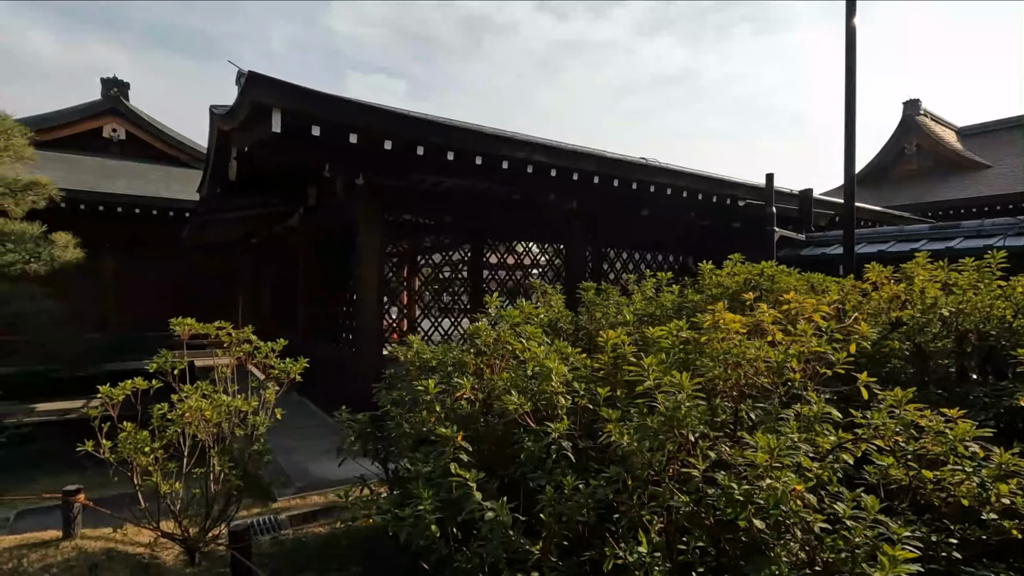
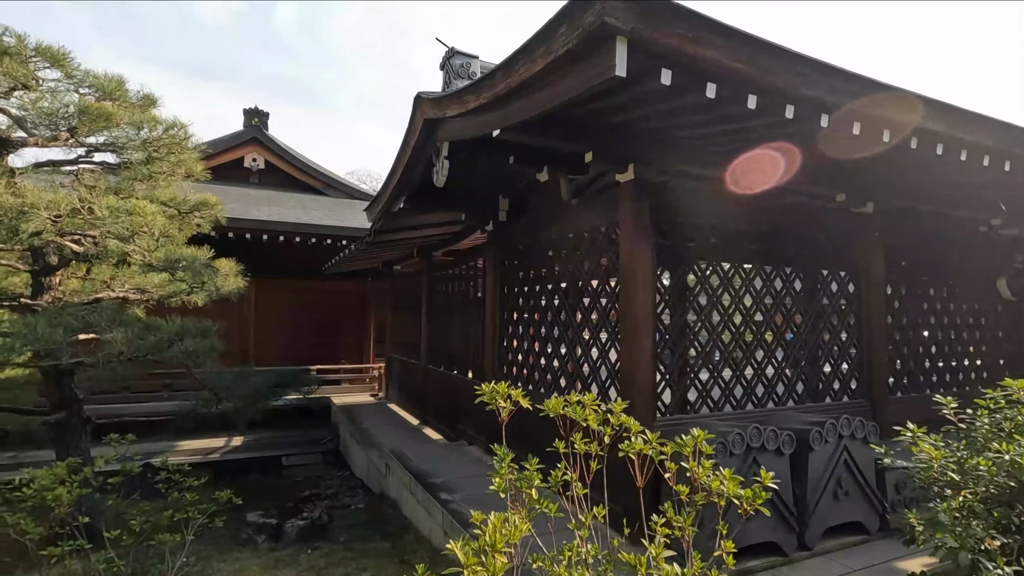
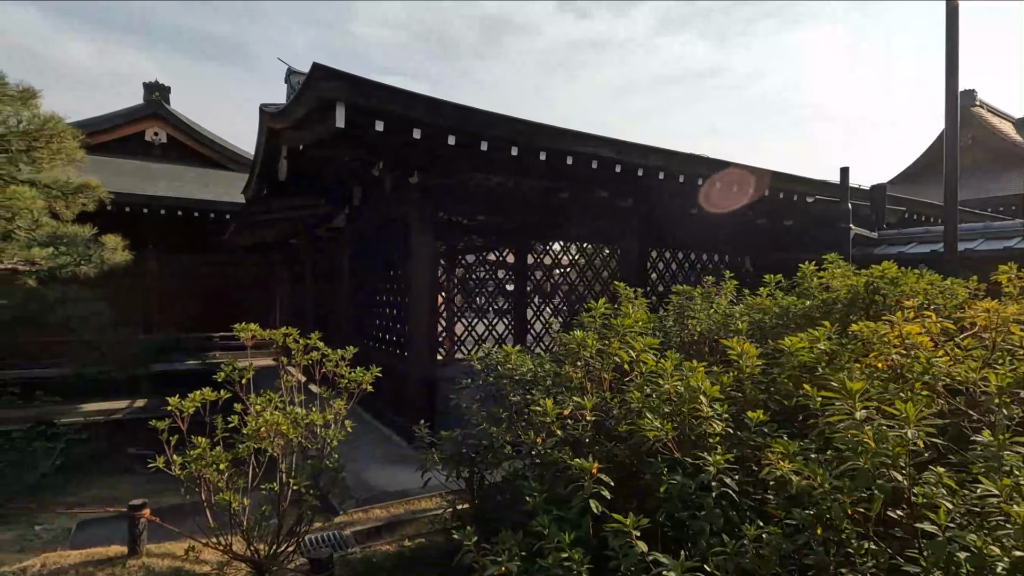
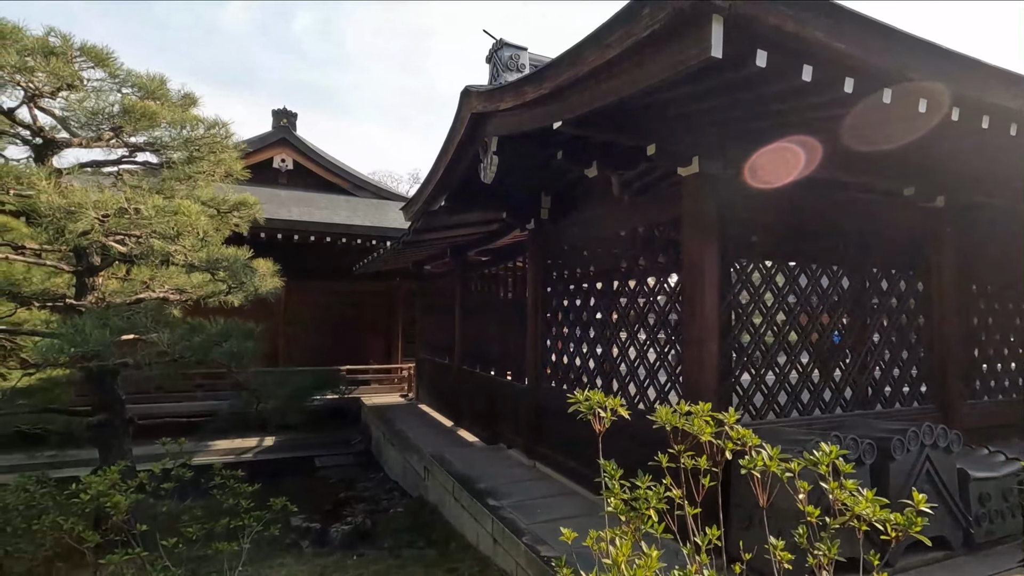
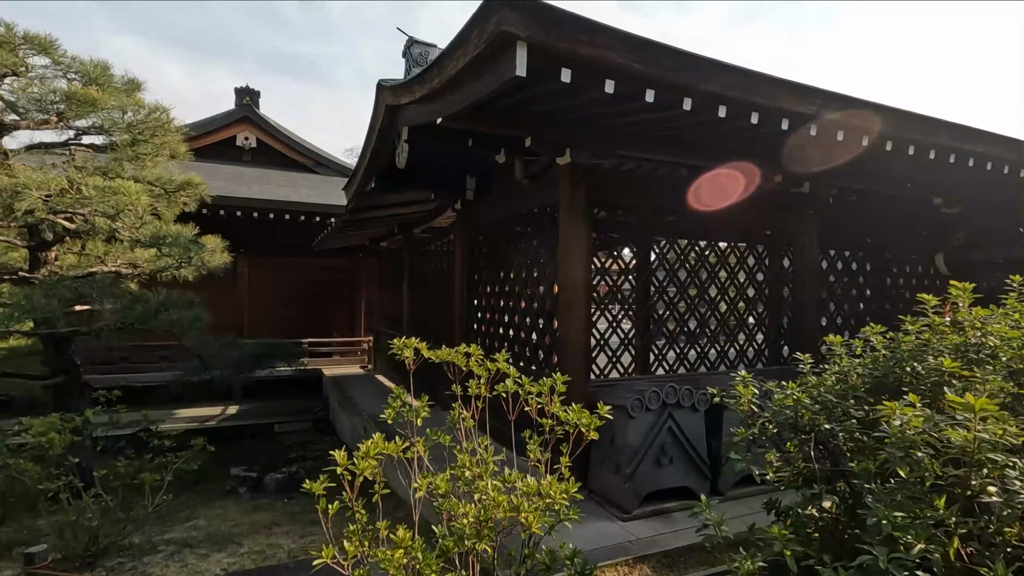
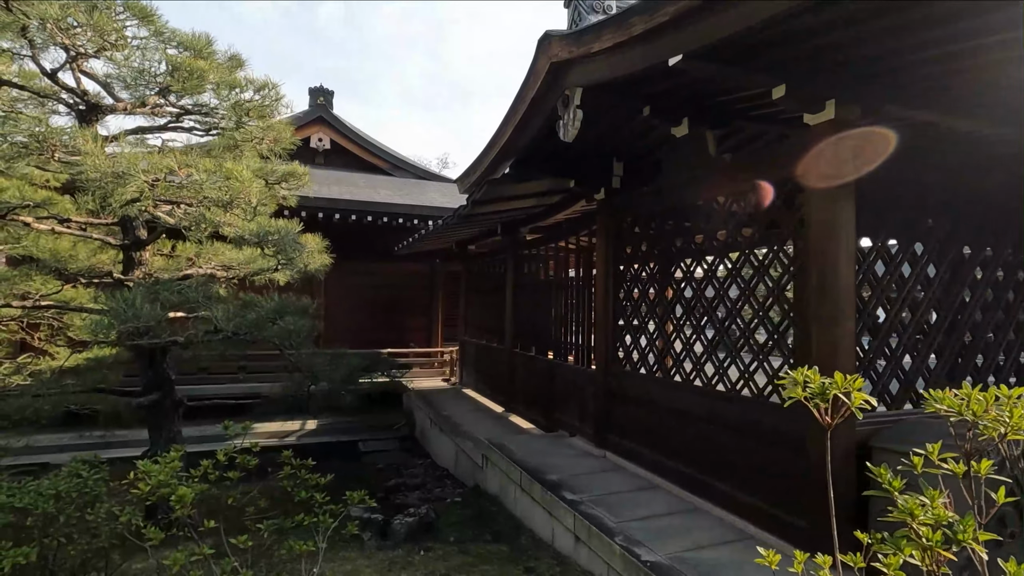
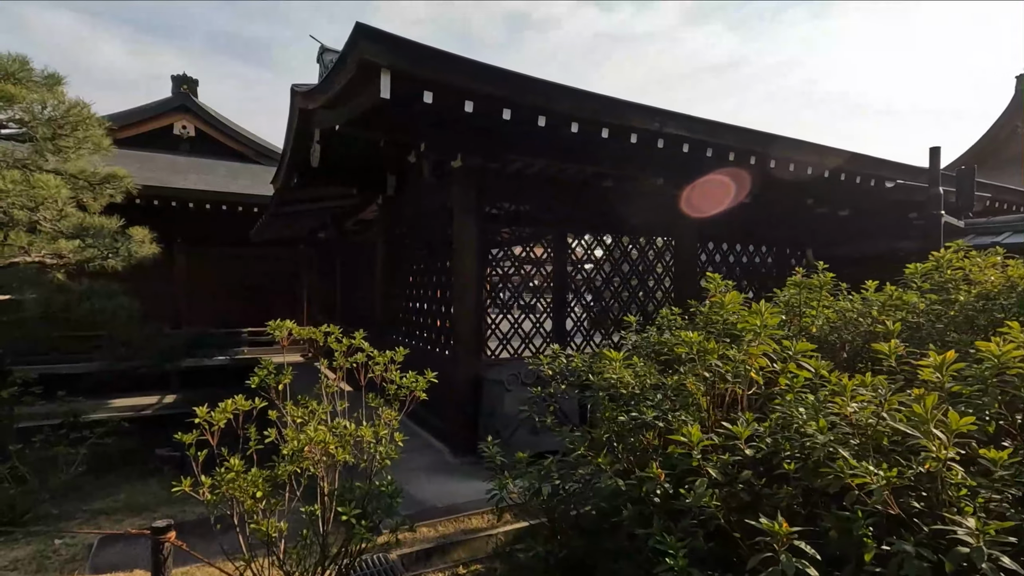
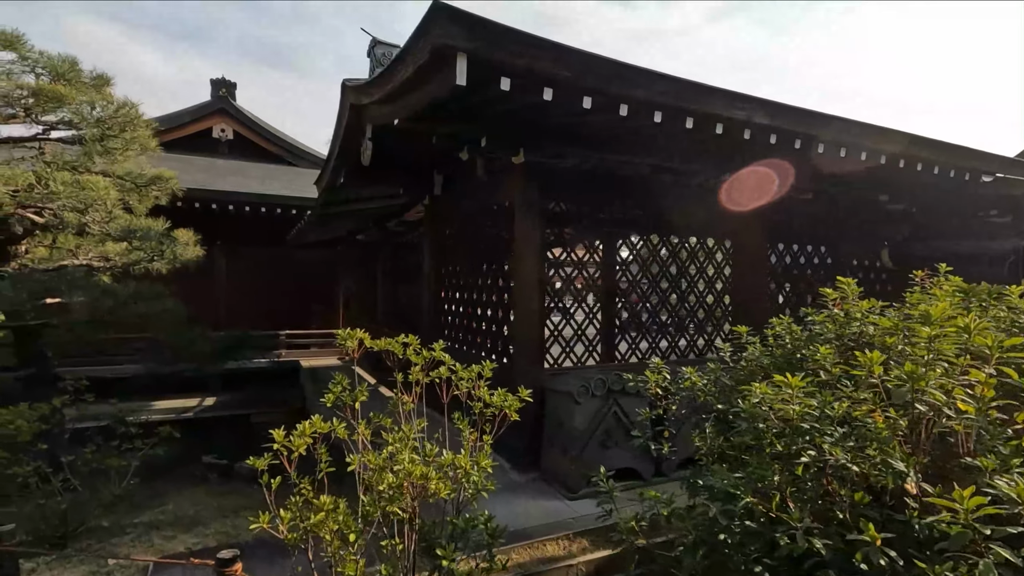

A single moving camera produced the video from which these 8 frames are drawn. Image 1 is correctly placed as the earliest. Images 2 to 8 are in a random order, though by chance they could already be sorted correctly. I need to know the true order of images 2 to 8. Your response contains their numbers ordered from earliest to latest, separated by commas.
3, 7, 8, 5, 2, 4, 6
